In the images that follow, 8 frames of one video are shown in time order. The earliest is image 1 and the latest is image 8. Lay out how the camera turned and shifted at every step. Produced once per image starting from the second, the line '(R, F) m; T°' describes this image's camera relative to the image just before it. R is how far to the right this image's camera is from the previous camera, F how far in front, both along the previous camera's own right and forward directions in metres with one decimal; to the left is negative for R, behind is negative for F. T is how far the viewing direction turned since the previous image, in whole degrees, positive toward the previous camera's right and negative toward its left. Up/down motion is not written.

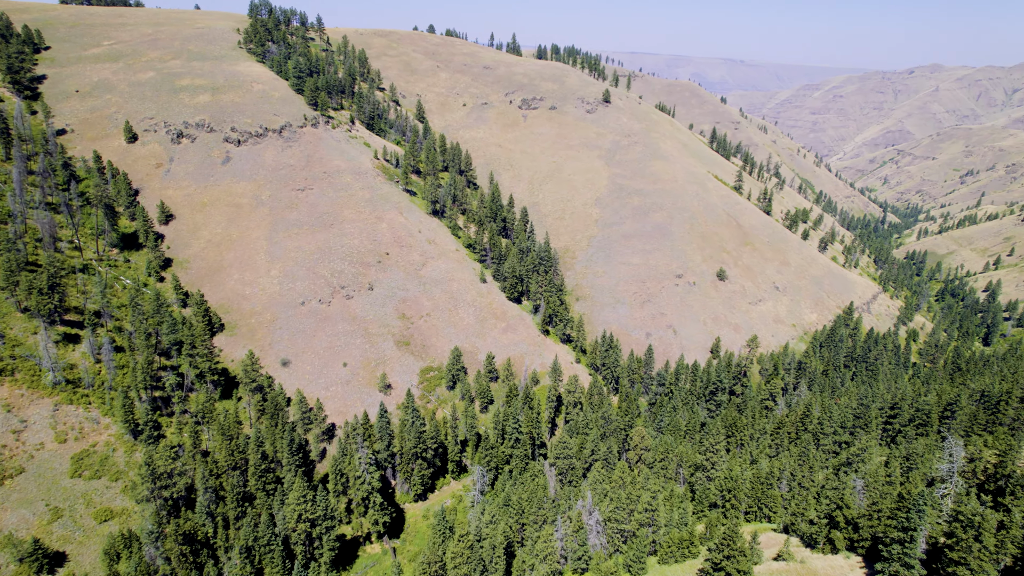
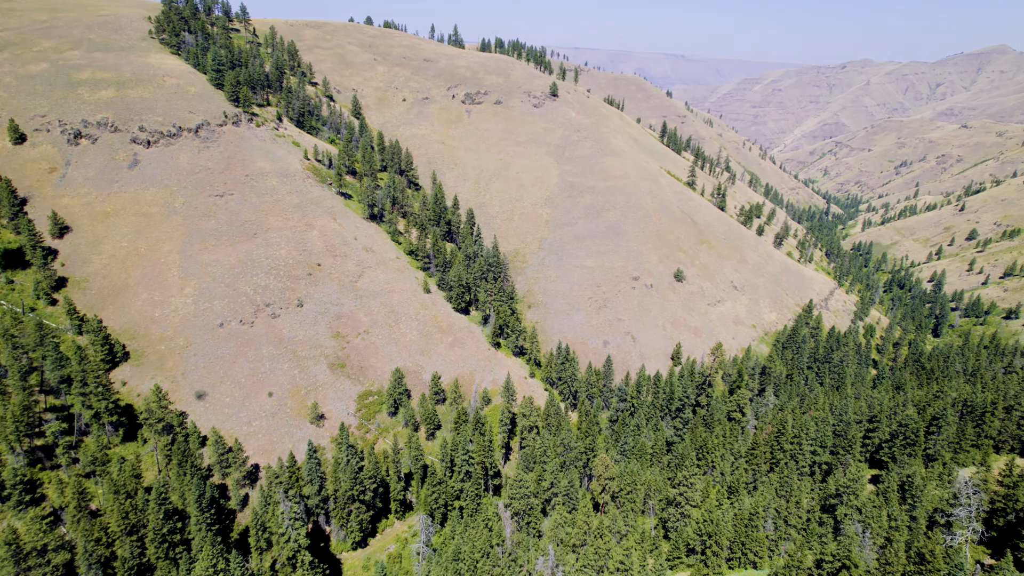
(+0.8, +10.7) m; +4°
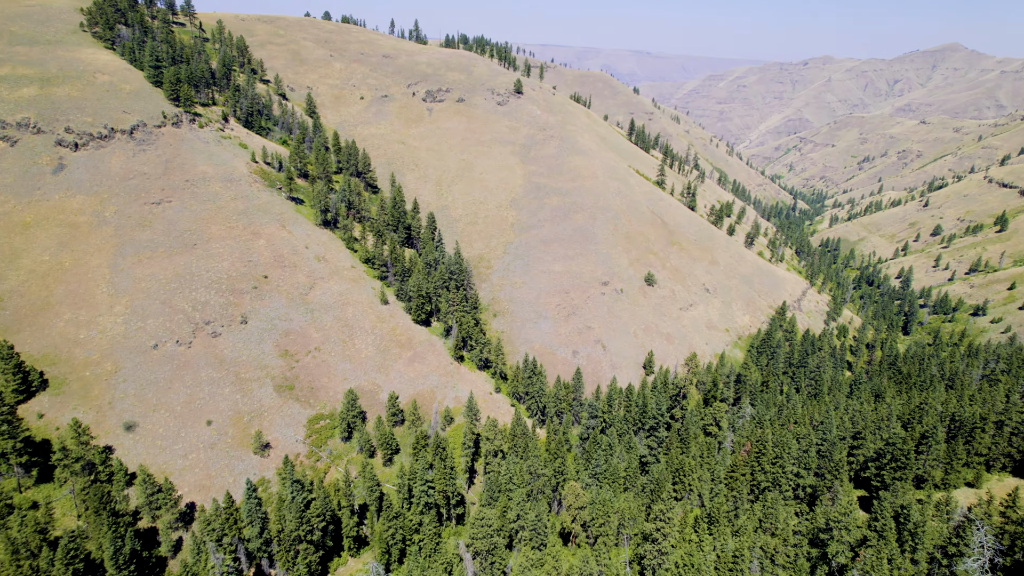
(+1.4, +7.2) m; +2°
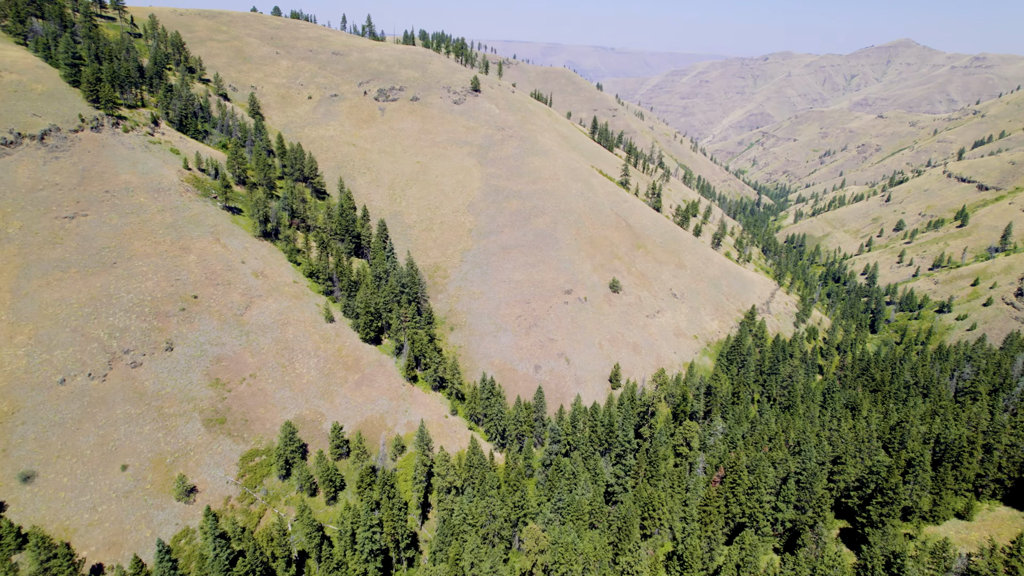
(+2.3, +8.0) m; +3°
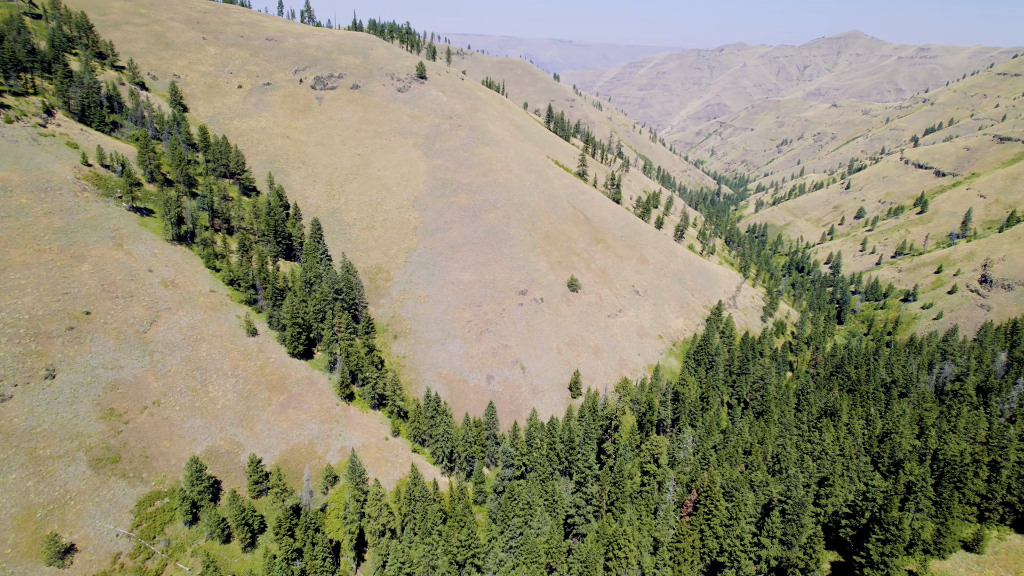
(+2.7, +11.4) m; +3°
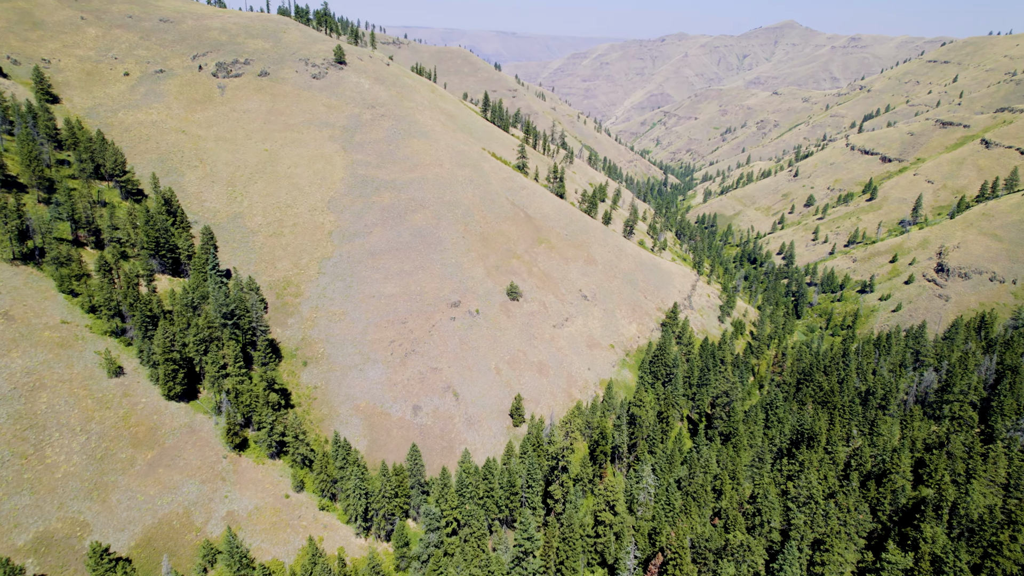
(+3.5, +16.0) m; +4°
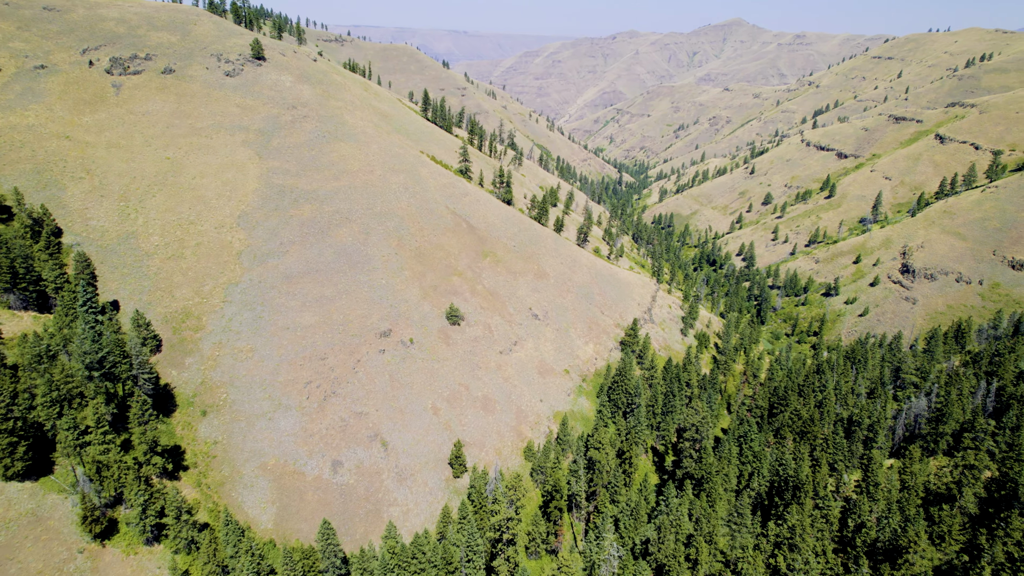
(+3.1, +14.1) m; +3°
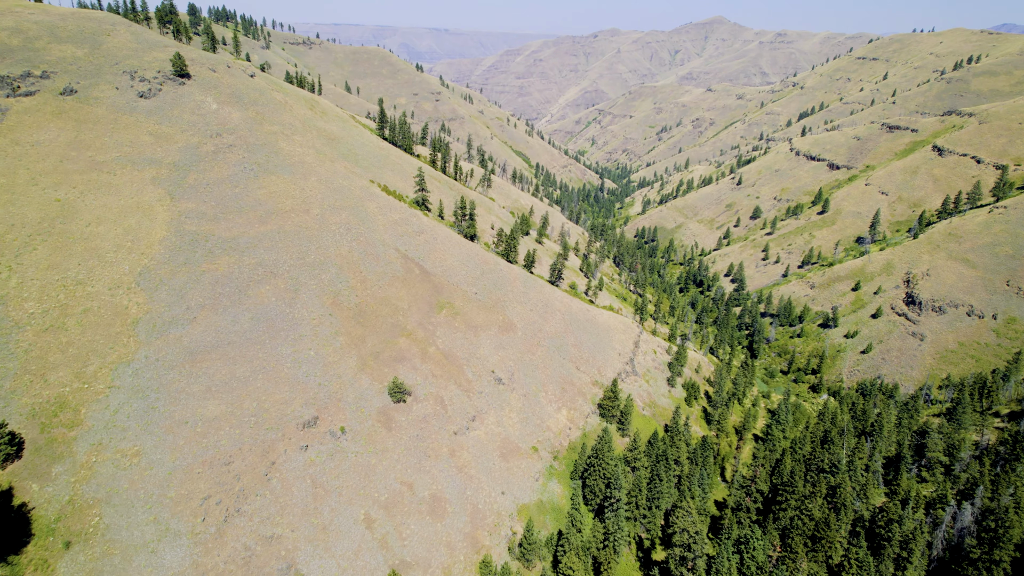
(+4.0, +17.5) m; +1°
